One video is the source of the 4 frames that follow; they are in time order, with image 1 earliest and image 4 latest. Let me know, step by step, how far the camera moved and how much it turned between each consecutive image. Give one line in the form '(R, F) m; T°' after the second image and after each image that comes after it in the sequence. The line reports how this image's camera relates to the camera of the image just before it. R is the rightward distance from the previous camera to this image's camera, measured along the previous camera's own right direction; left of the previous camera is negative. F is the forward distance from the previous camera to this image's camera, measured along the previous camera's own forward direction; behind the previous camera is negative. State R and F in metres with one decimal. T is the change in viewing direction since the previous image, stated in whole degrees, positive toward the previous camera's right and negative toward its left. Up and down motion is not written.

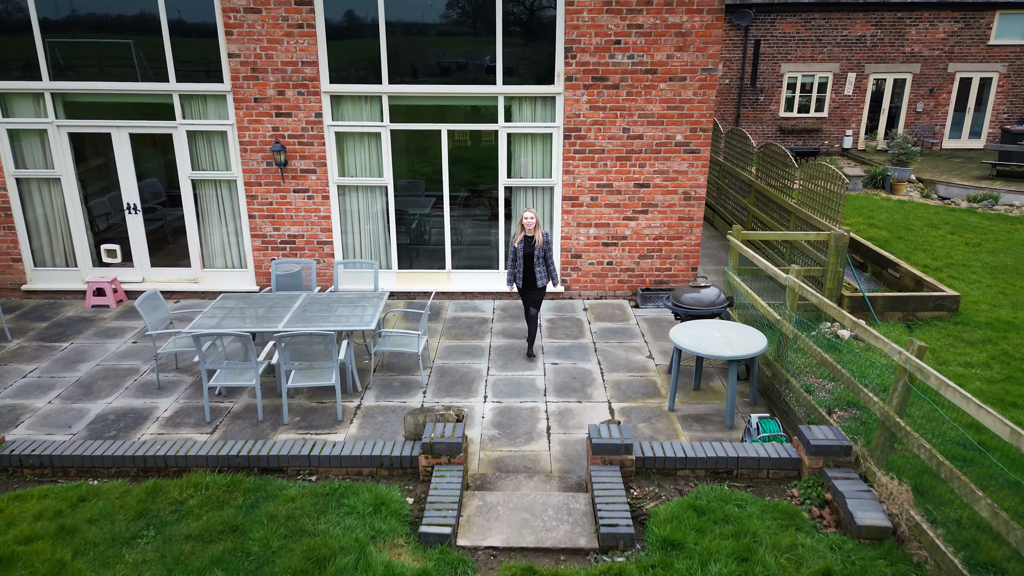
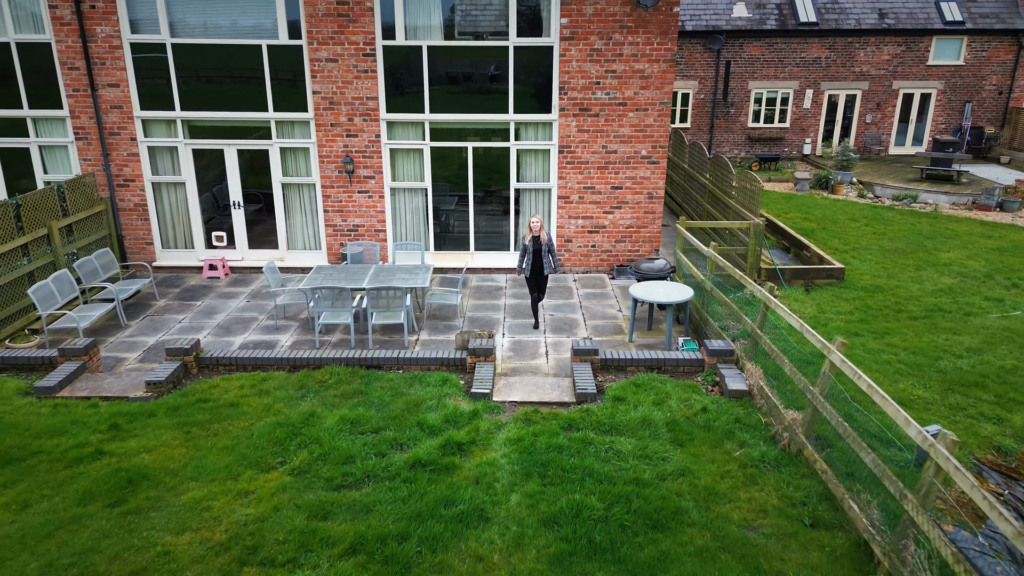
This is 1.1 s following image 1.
(-0.2, -2.8) m; 0°
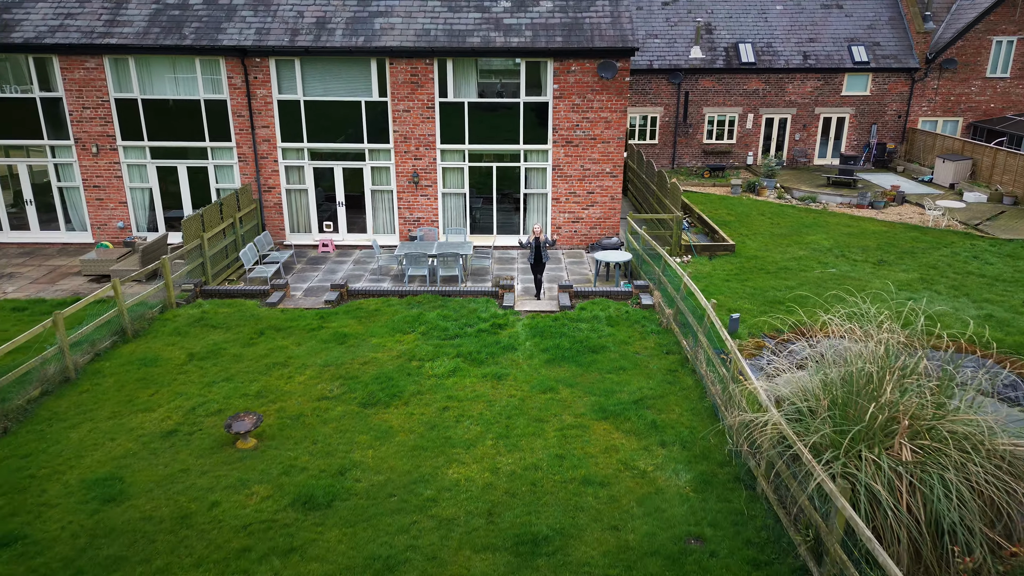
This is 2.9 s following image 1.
(-0.4, -5.7) m; 0°
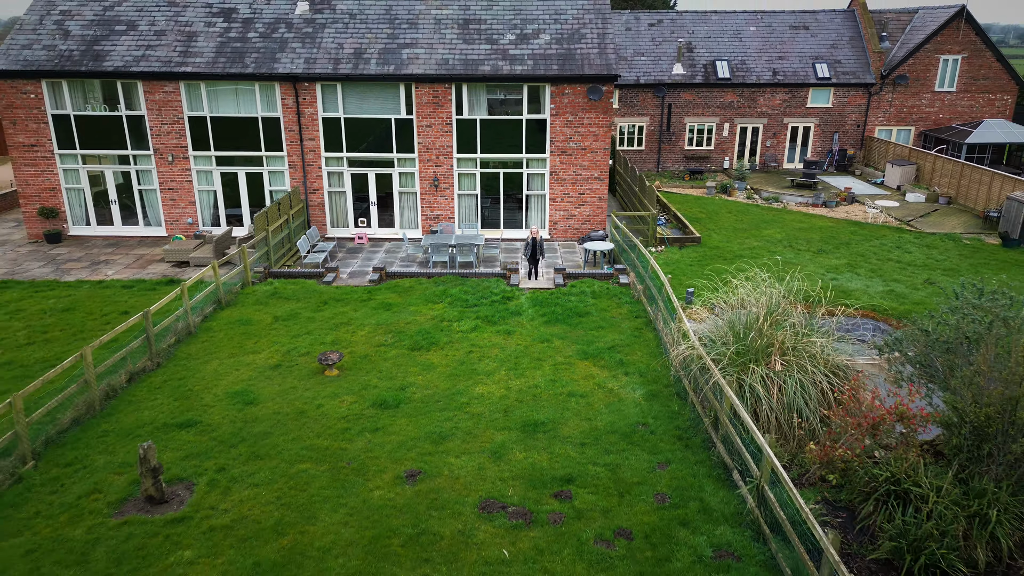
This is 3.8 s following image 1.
(-0.2, -3.3) m; 0°
